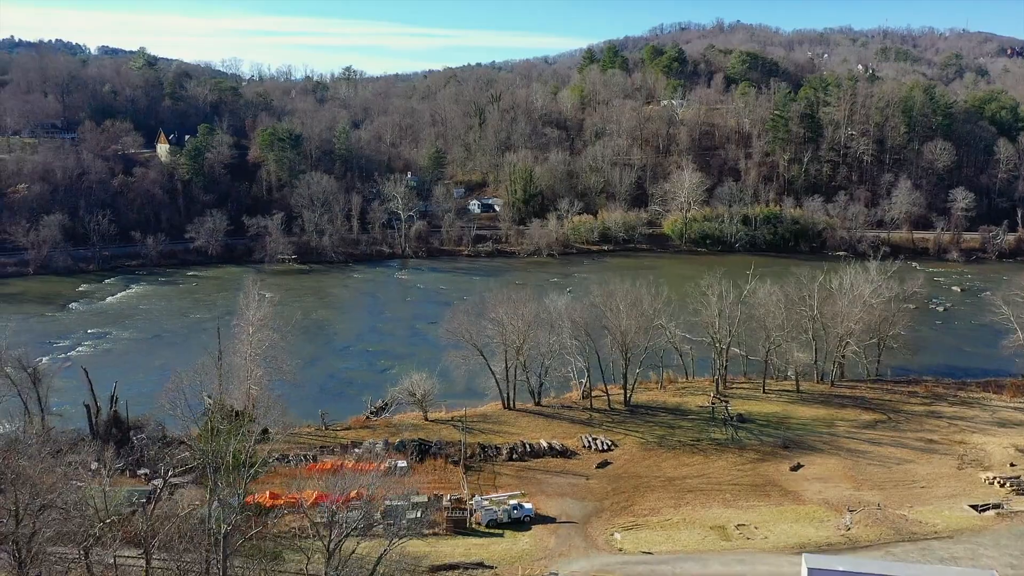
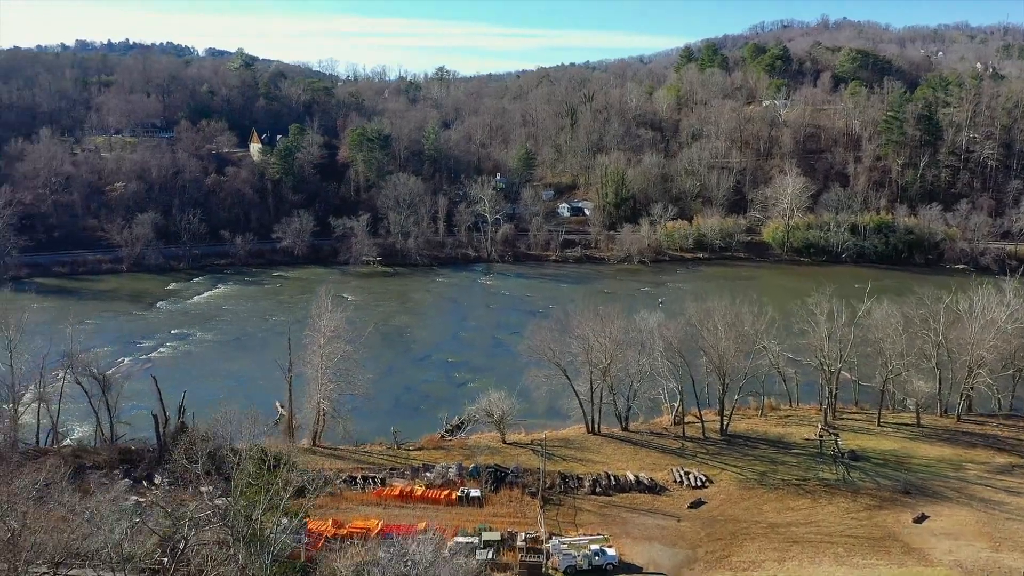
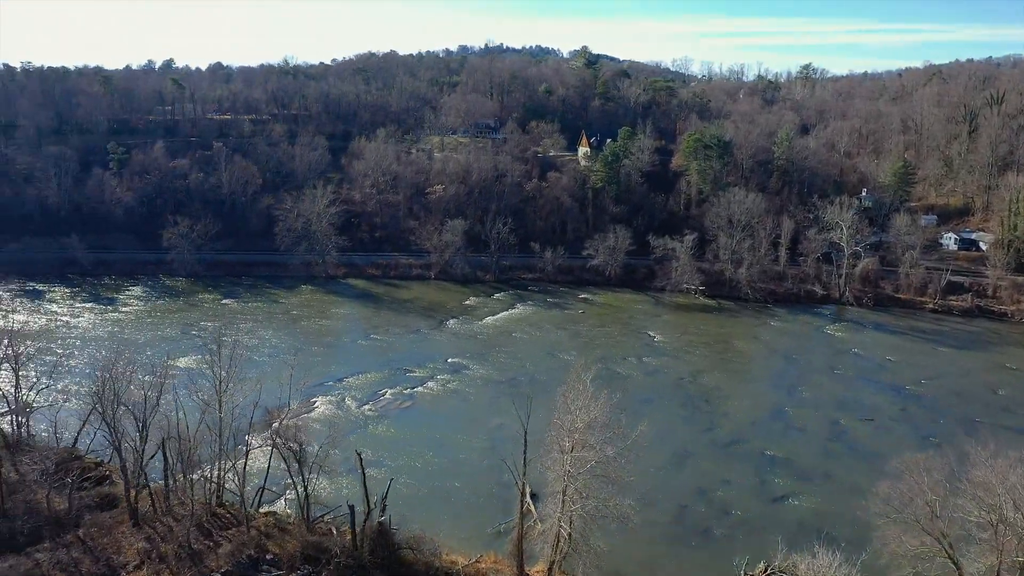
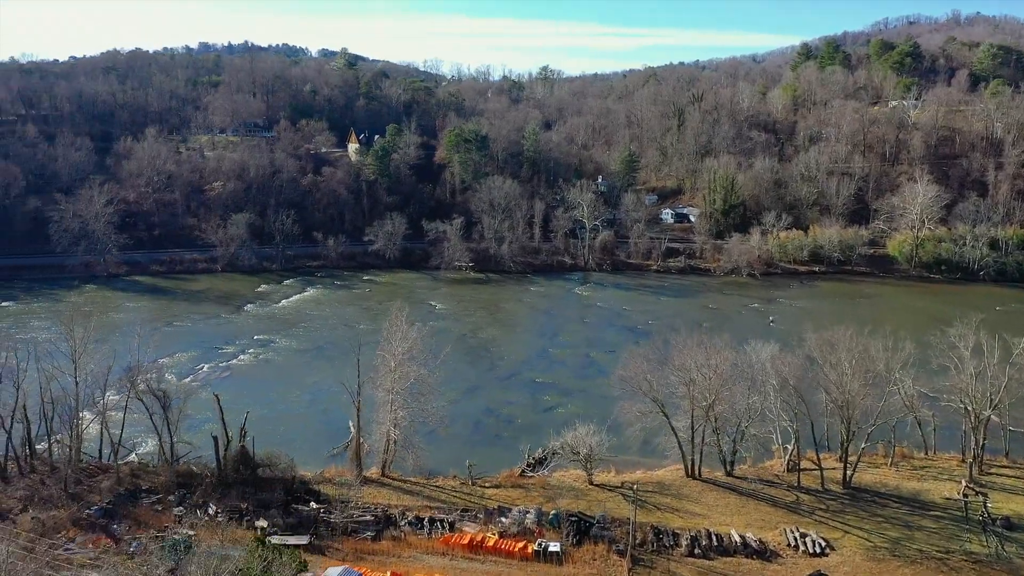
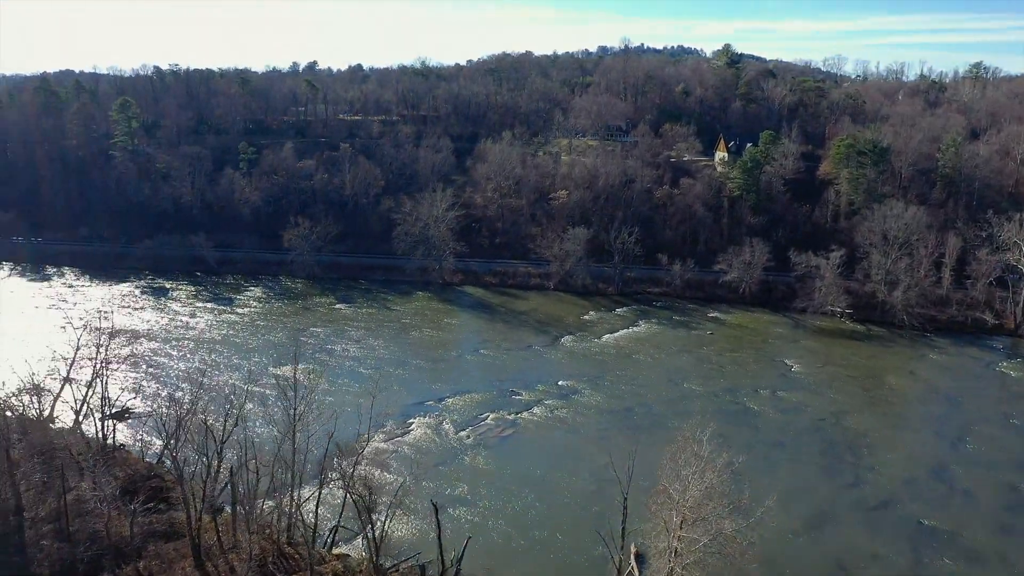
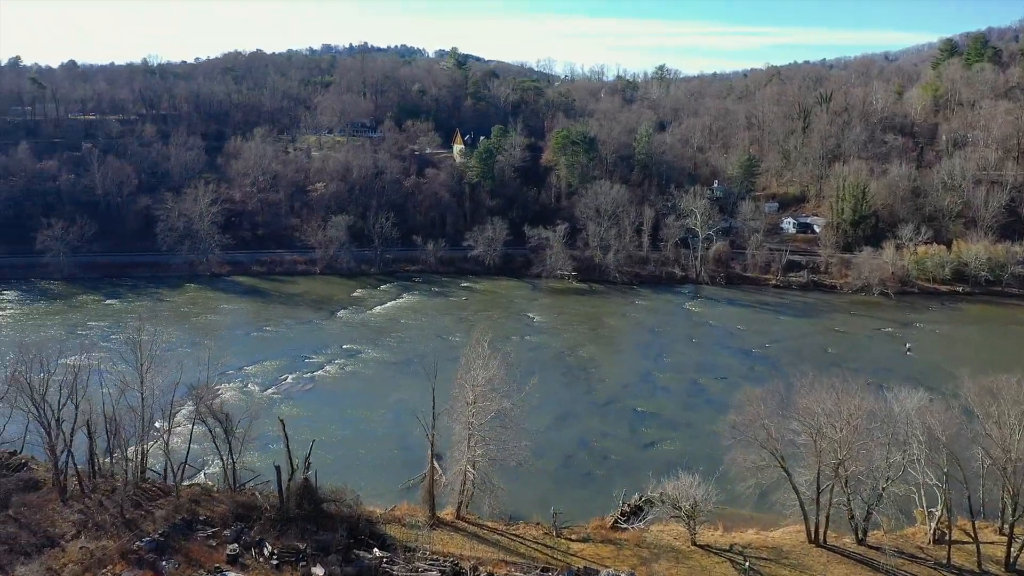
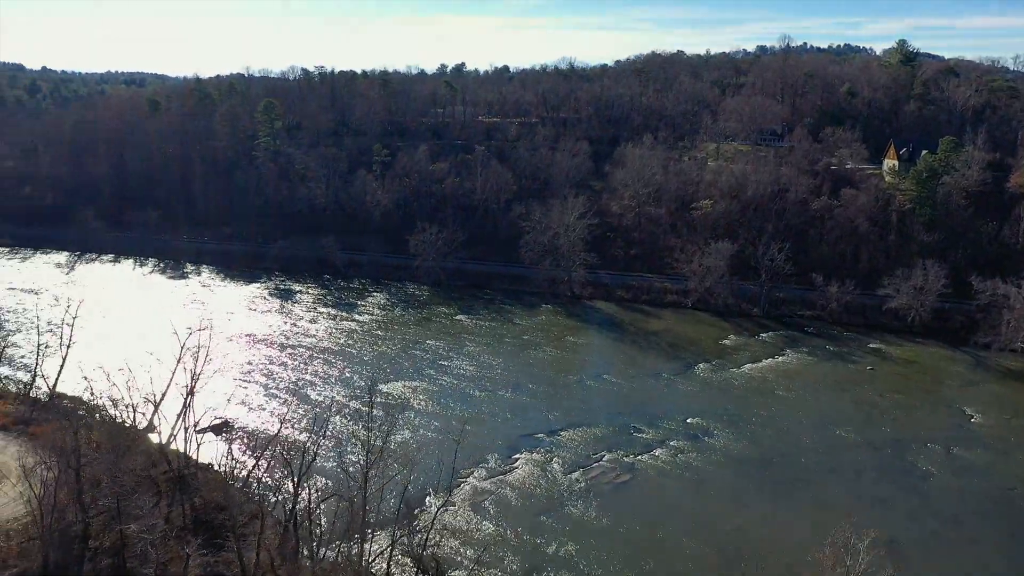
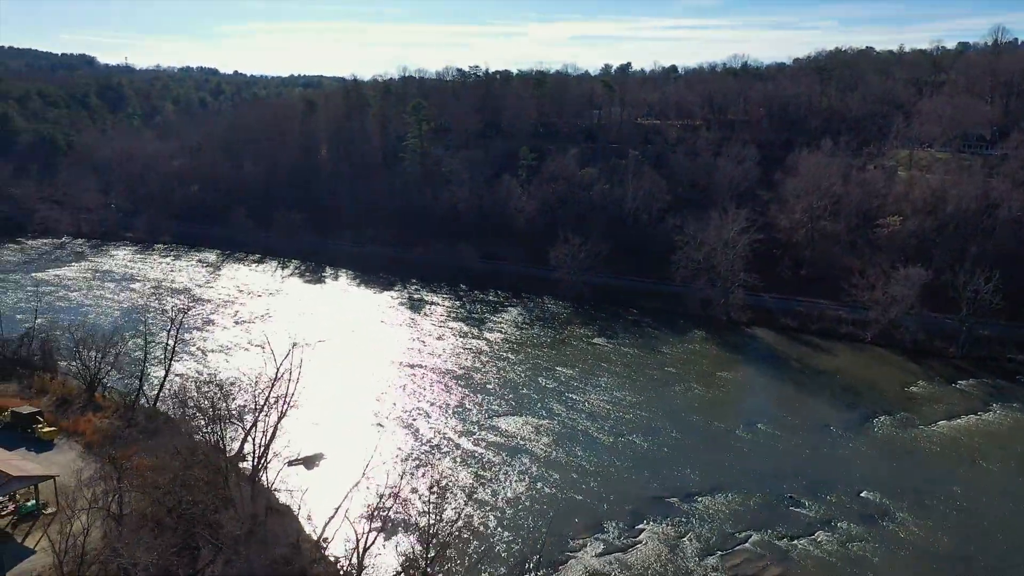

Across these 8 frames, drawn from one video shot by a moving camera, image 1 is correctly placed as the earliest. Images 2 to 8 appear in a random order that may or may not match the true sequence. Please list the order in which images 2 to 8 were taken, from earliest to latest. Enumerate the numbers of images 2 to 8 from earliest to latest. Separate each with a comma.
2, 4, 6, 3, 5, 7, 8
